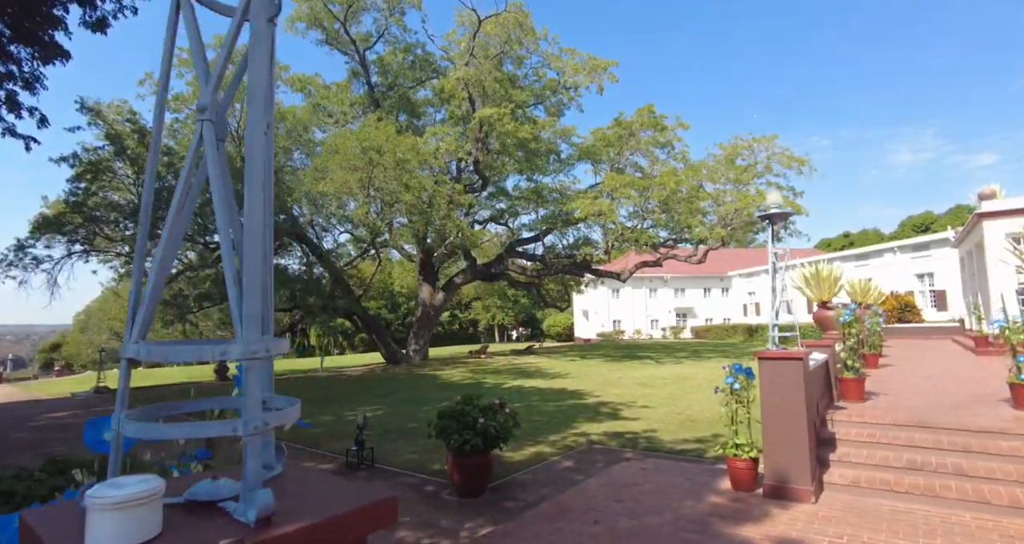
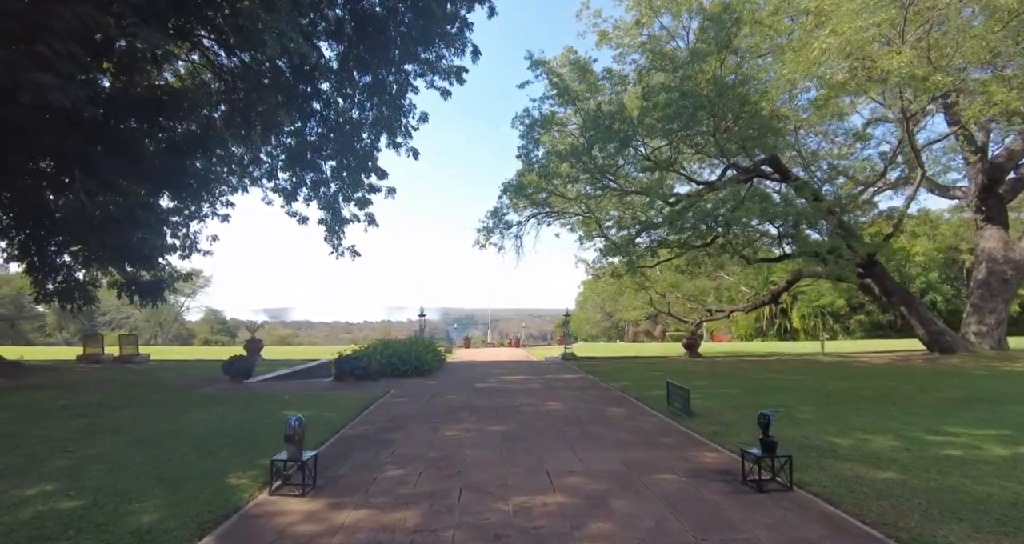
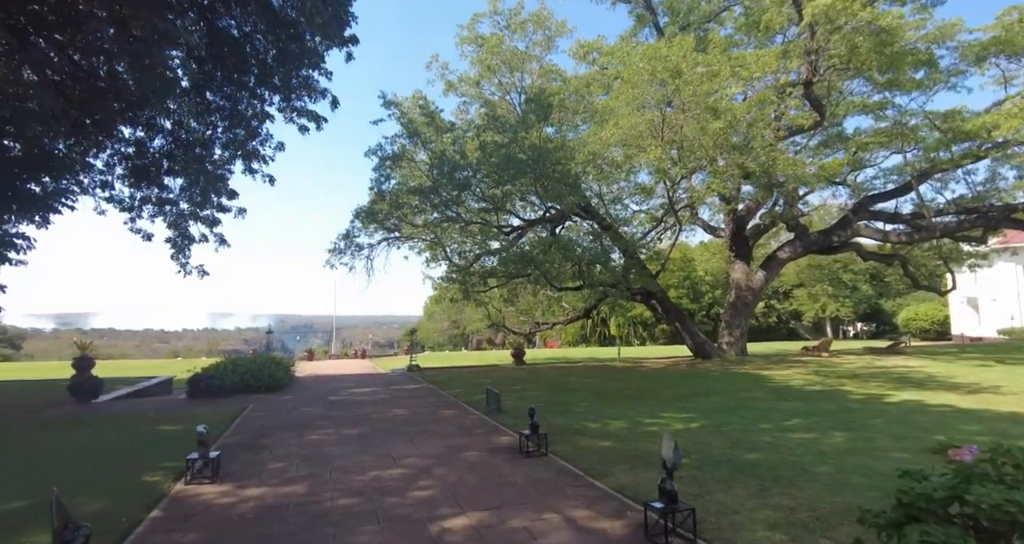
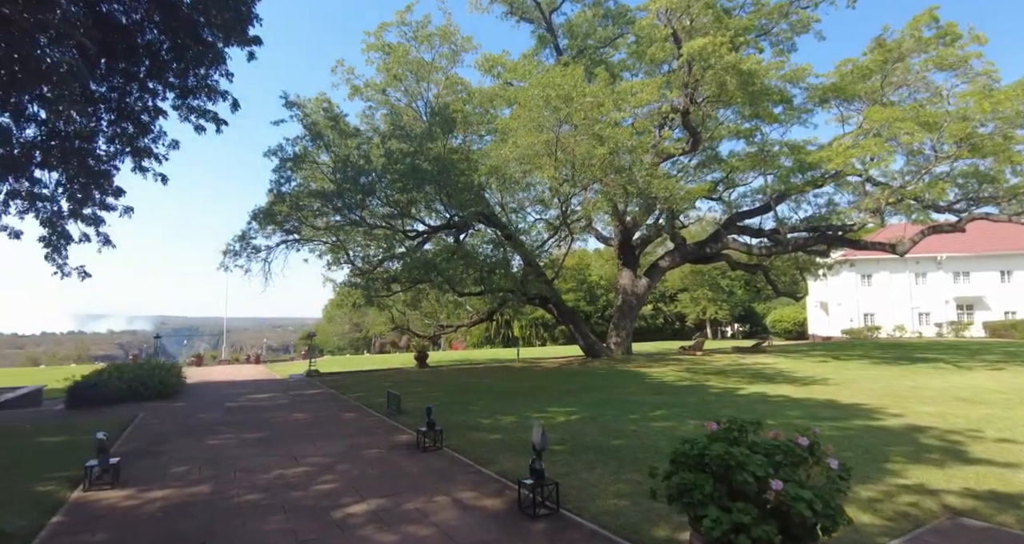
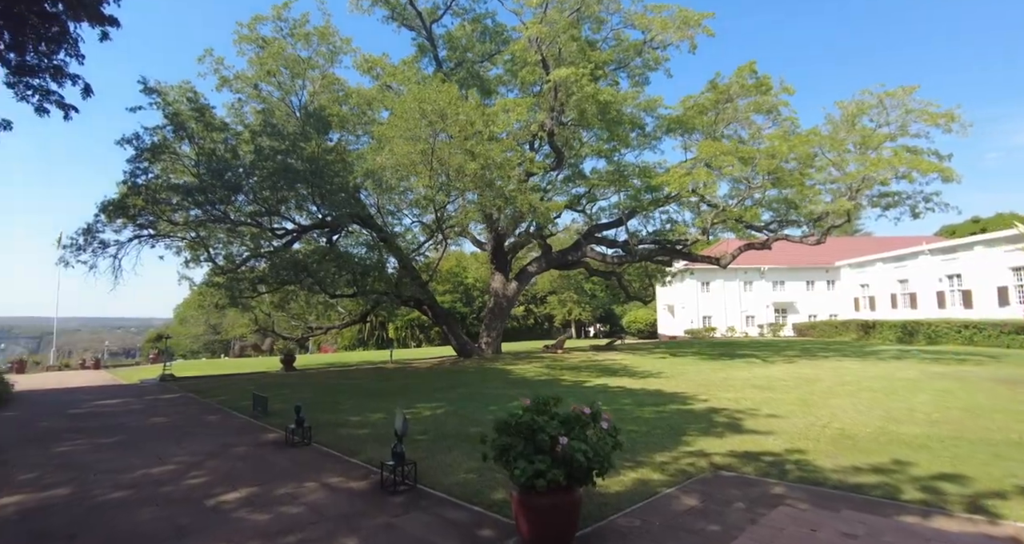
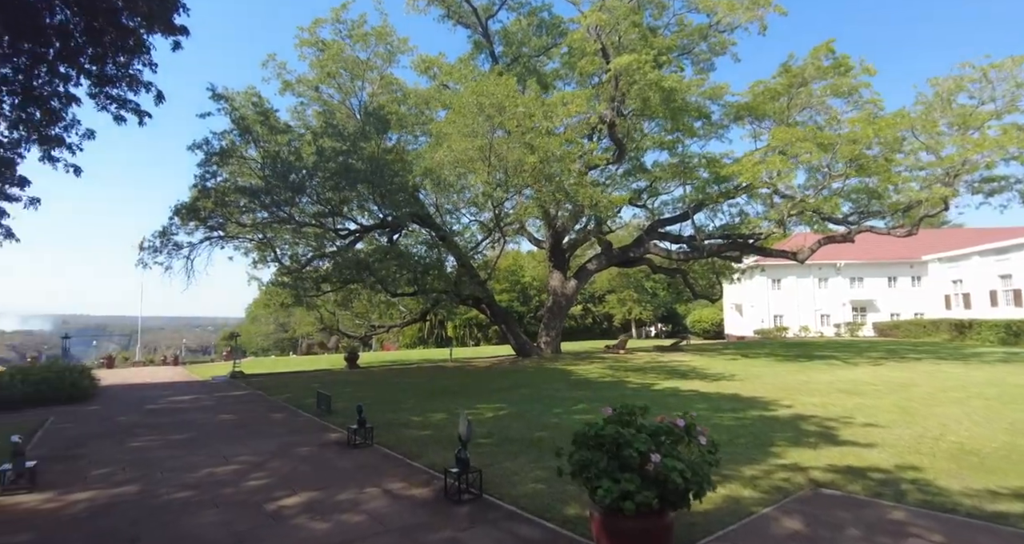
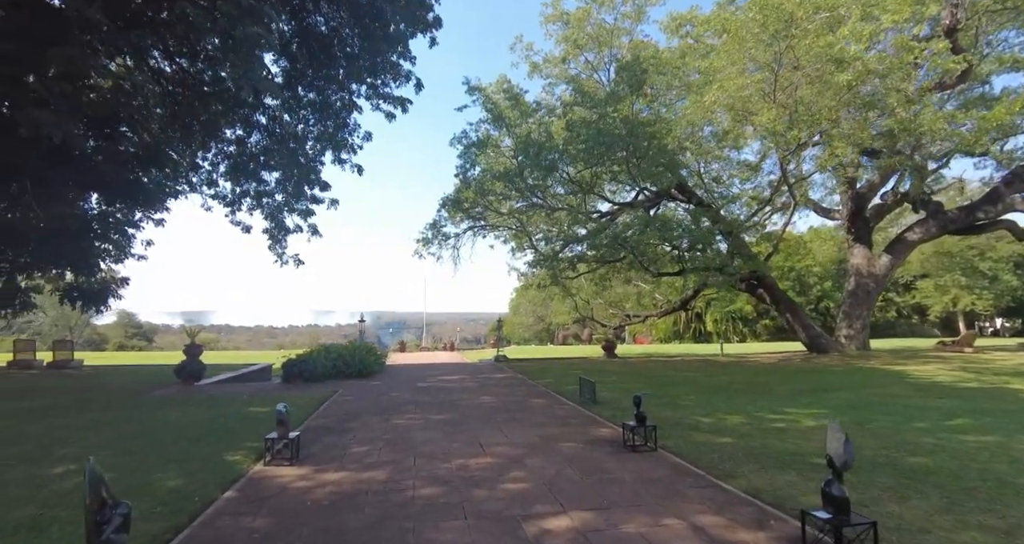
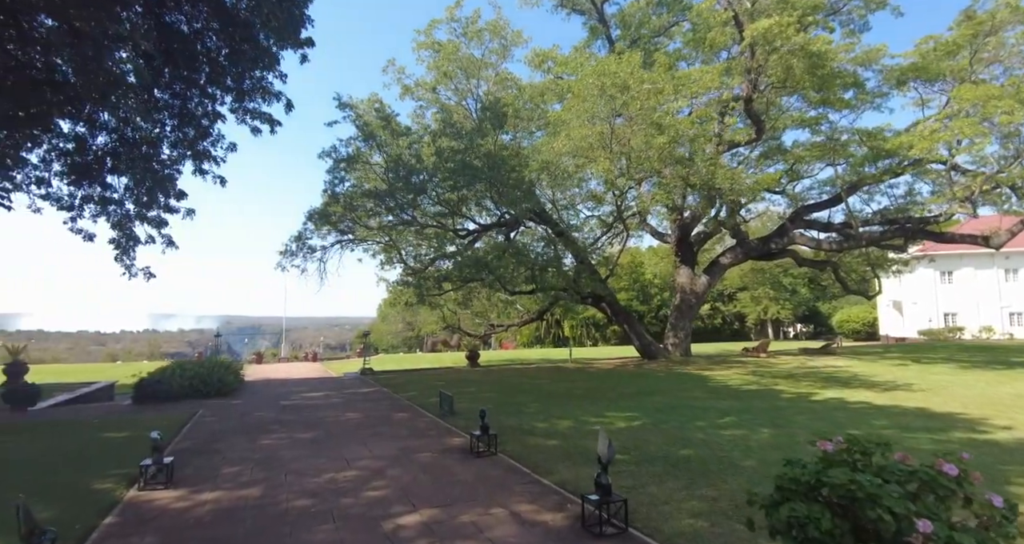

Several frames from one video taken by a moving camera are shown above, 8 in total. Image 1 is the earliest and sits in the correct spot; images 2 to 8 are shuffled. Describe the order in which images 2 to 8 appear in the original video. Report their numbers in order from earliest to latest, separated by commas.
5, 6, 4, 8, 3, 7, 2
